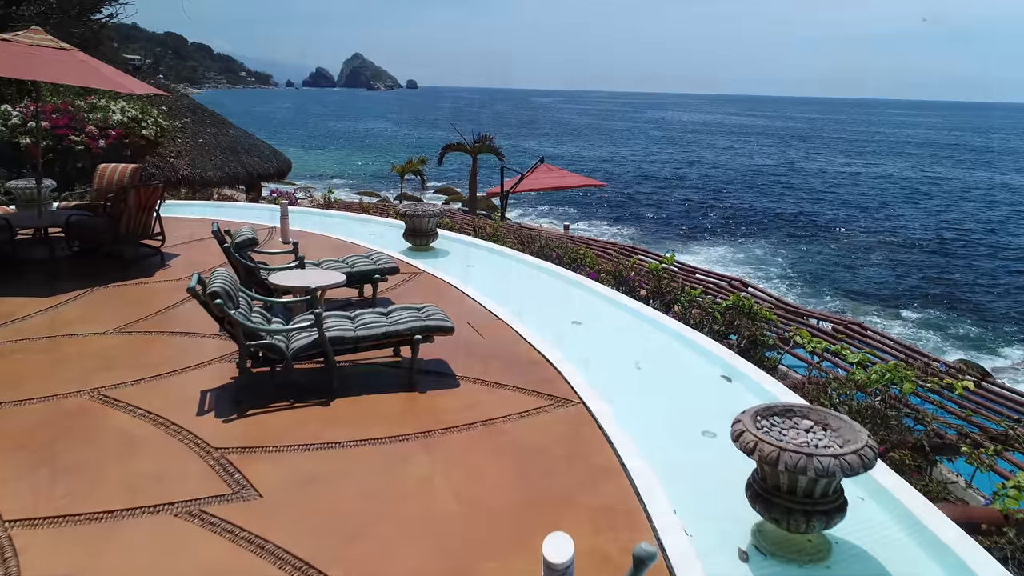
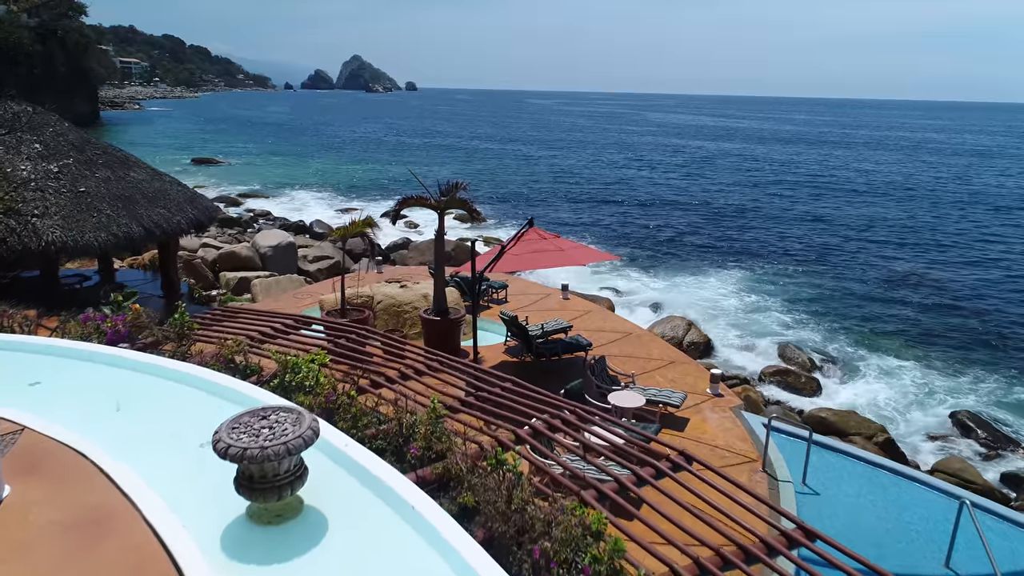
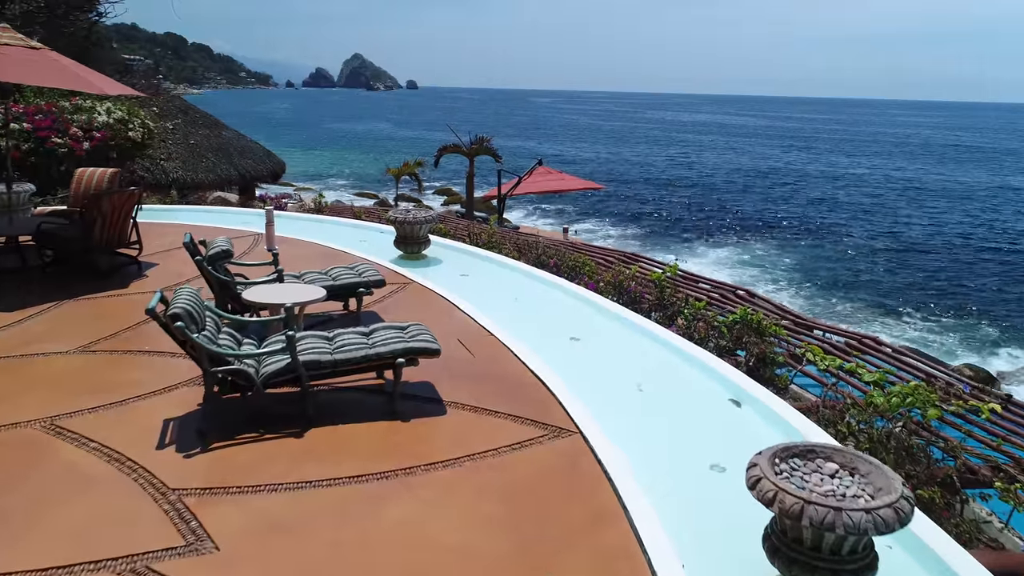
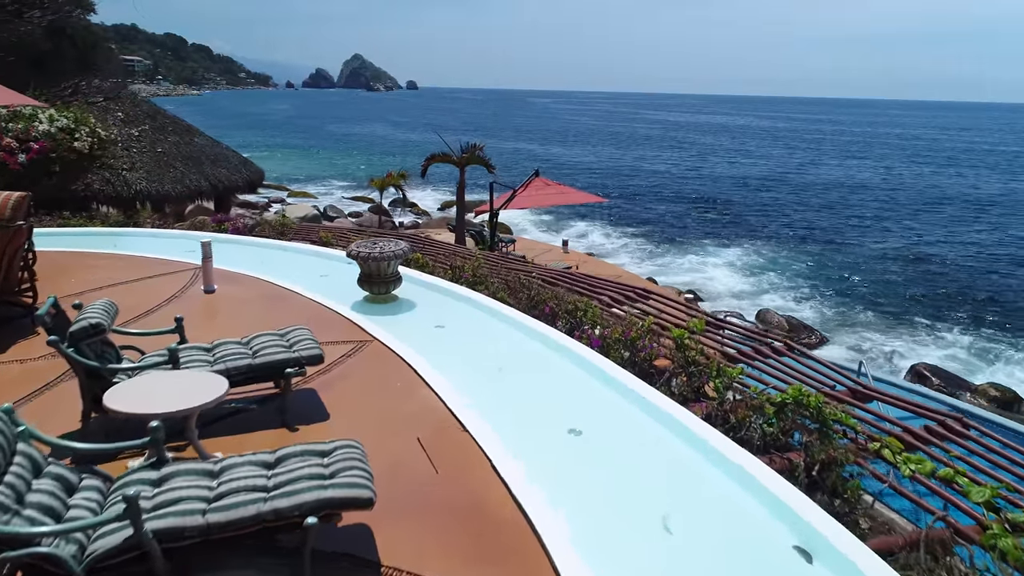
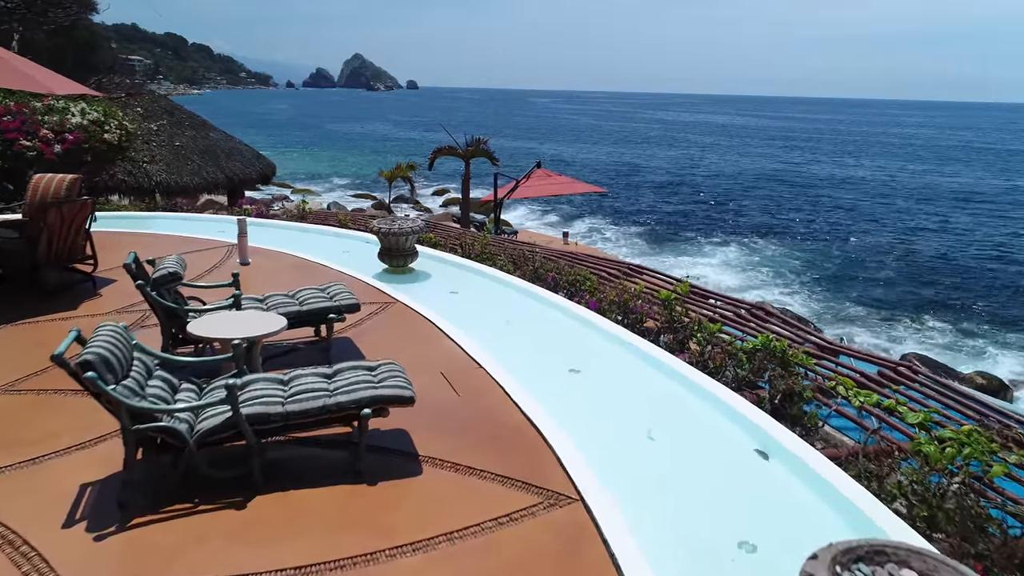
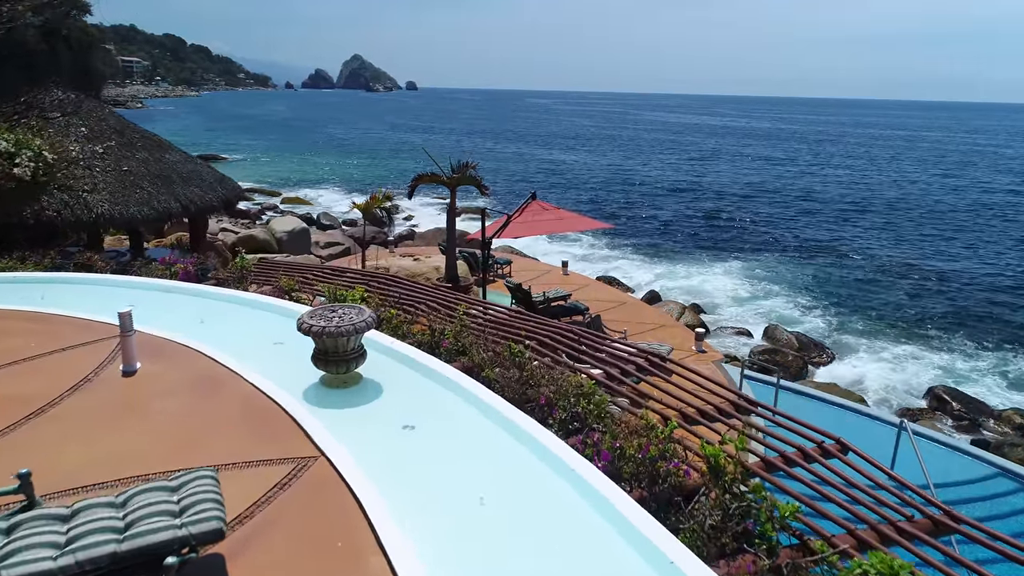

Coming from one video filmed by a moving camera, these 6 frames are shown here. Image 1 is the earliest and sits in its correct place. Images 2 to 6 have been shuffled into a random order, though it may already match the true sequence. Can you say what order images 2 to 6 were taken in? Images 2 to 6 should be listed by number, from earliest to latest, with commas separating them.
3, 5, 4, 6, 2
